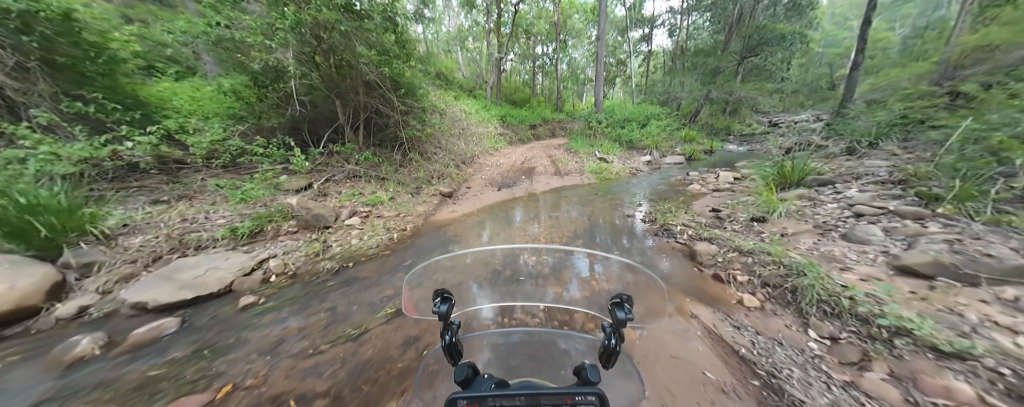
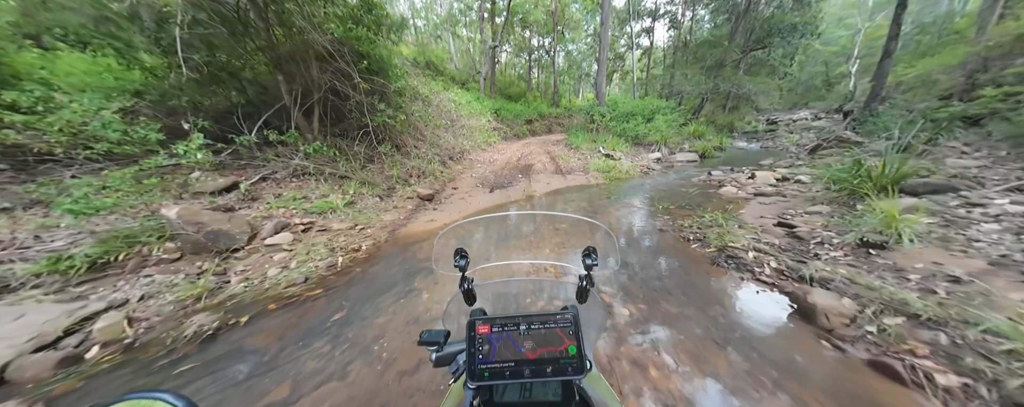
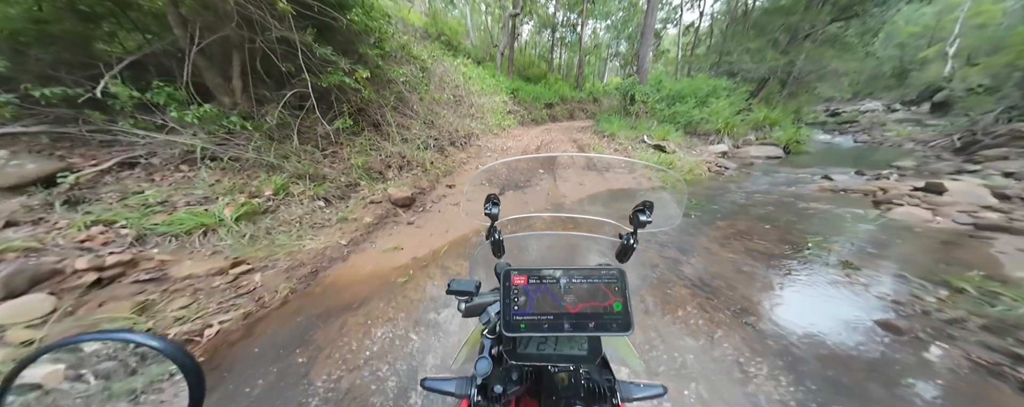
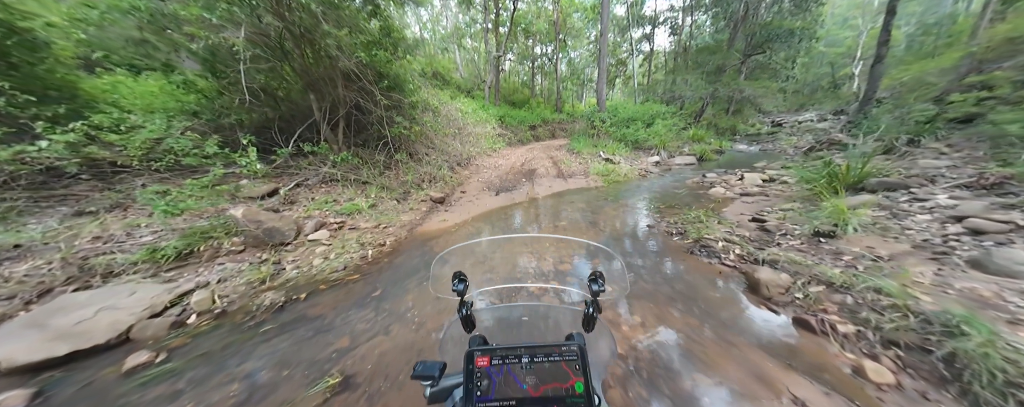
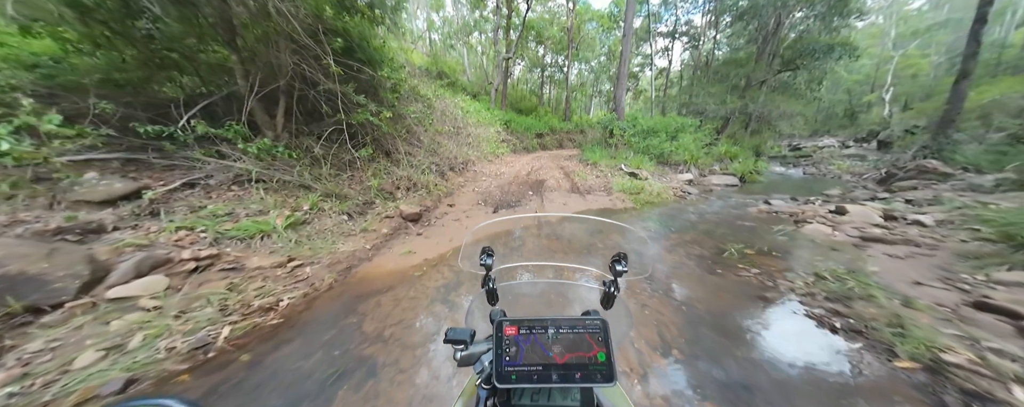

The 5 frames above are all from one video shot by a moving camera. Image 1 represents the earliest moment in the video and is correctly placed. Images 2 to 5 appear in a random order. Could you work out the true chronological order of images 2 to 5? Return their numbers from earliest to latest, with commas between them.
4, 2, 5, 3
